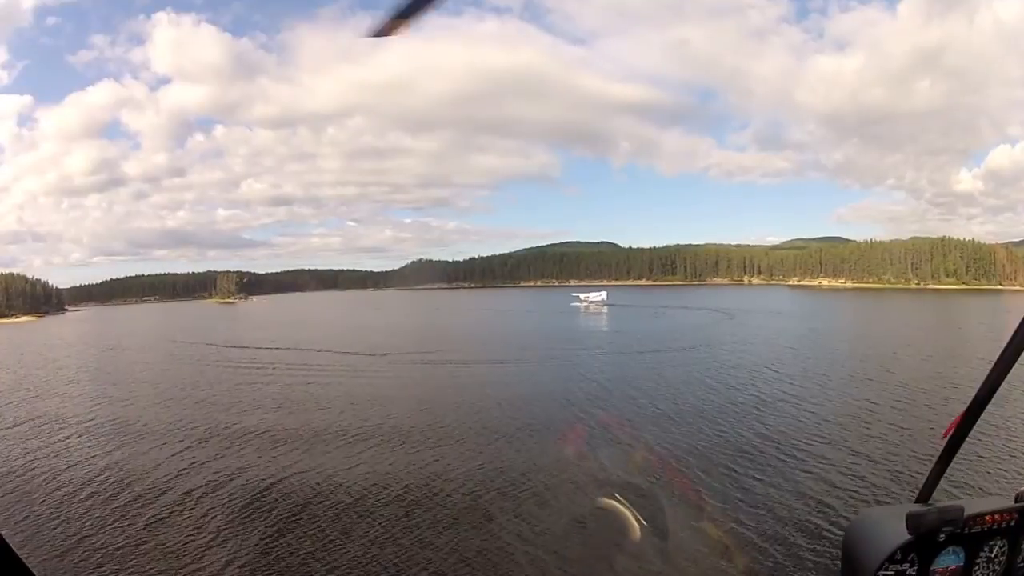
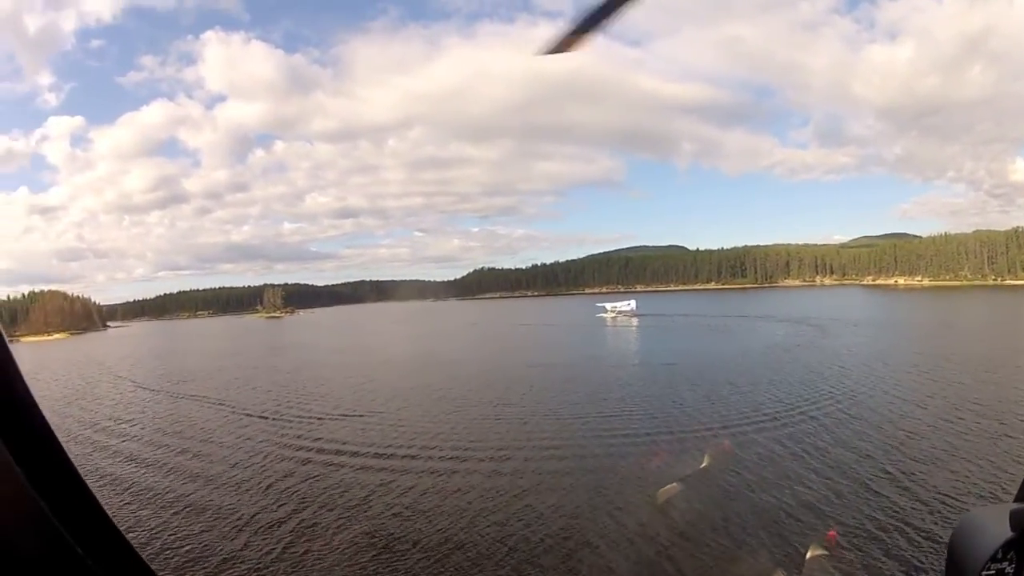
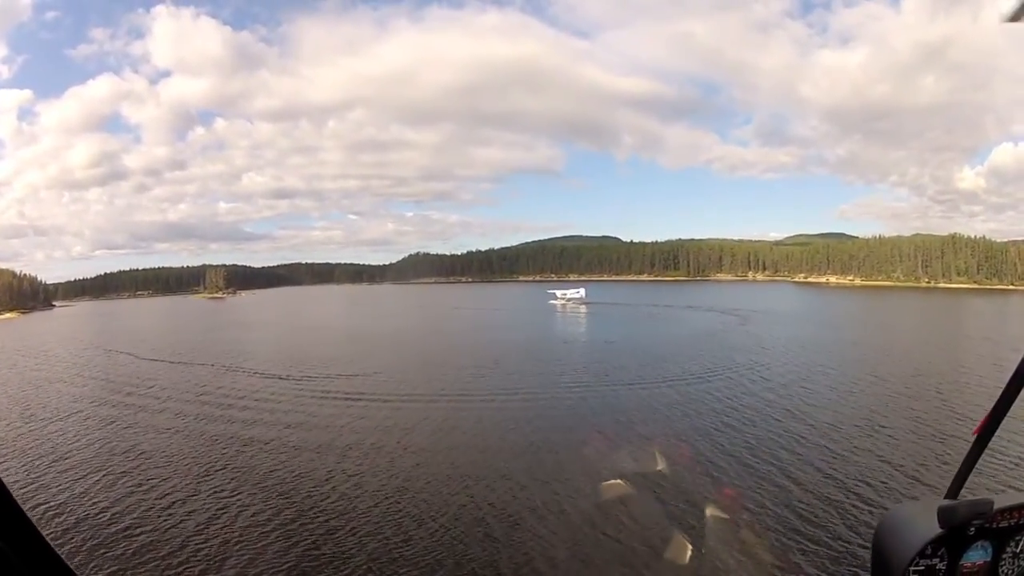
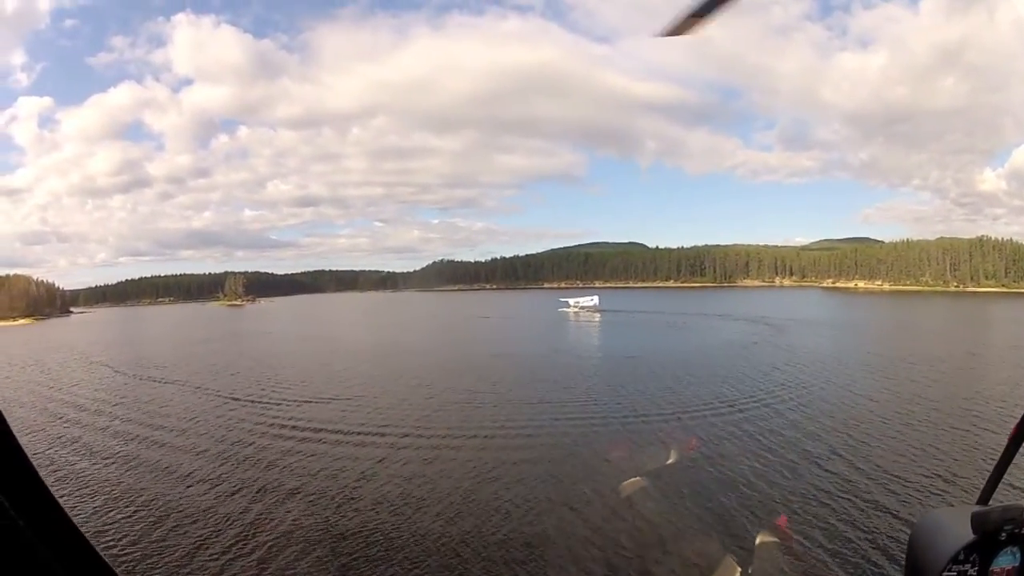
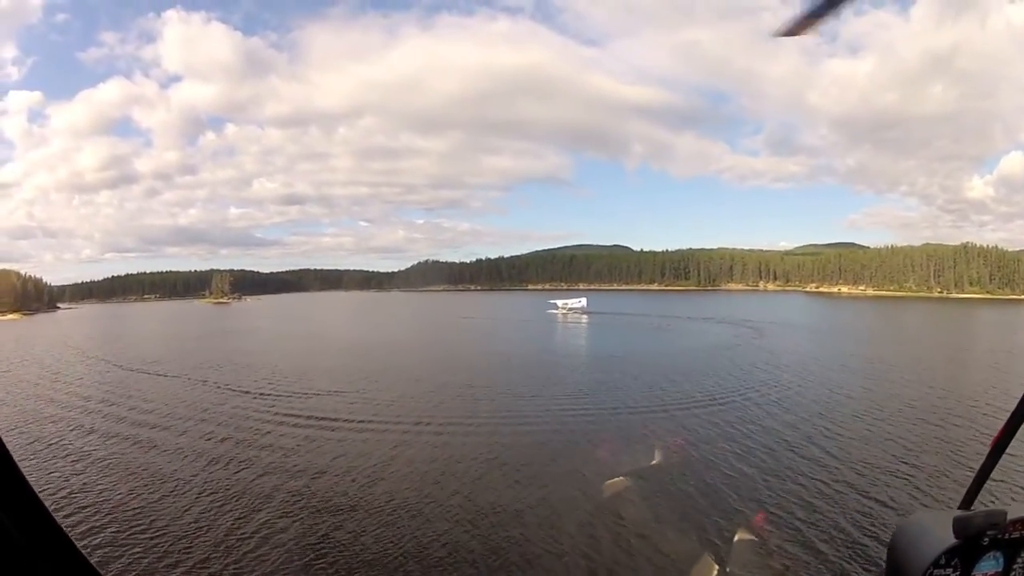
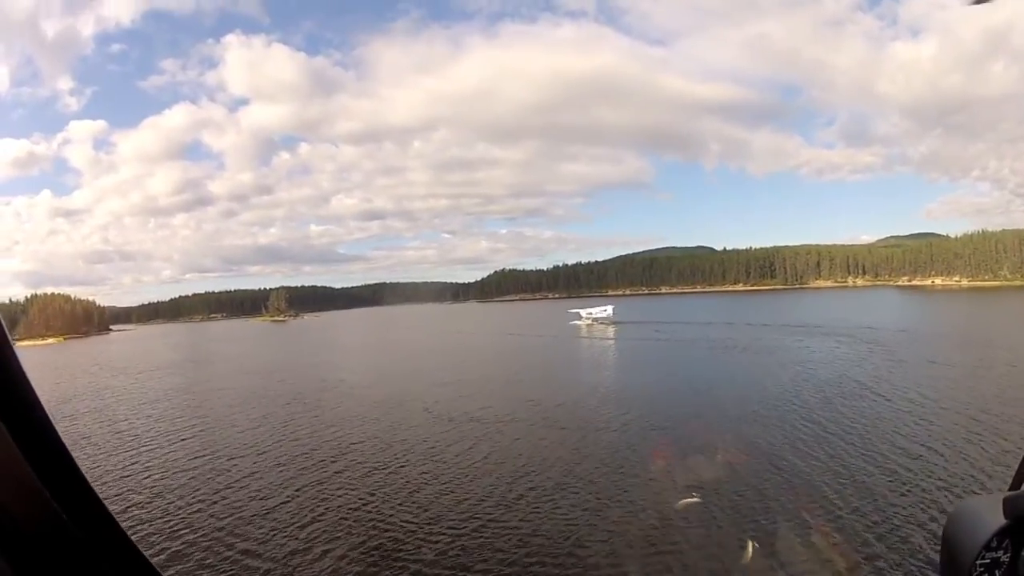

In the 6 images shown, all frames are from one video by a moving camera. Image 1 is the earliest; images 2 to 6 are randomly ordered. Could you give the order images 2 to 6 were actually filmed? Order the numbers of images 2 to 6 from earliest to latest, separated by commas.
3, 5, 4, 2, 6
